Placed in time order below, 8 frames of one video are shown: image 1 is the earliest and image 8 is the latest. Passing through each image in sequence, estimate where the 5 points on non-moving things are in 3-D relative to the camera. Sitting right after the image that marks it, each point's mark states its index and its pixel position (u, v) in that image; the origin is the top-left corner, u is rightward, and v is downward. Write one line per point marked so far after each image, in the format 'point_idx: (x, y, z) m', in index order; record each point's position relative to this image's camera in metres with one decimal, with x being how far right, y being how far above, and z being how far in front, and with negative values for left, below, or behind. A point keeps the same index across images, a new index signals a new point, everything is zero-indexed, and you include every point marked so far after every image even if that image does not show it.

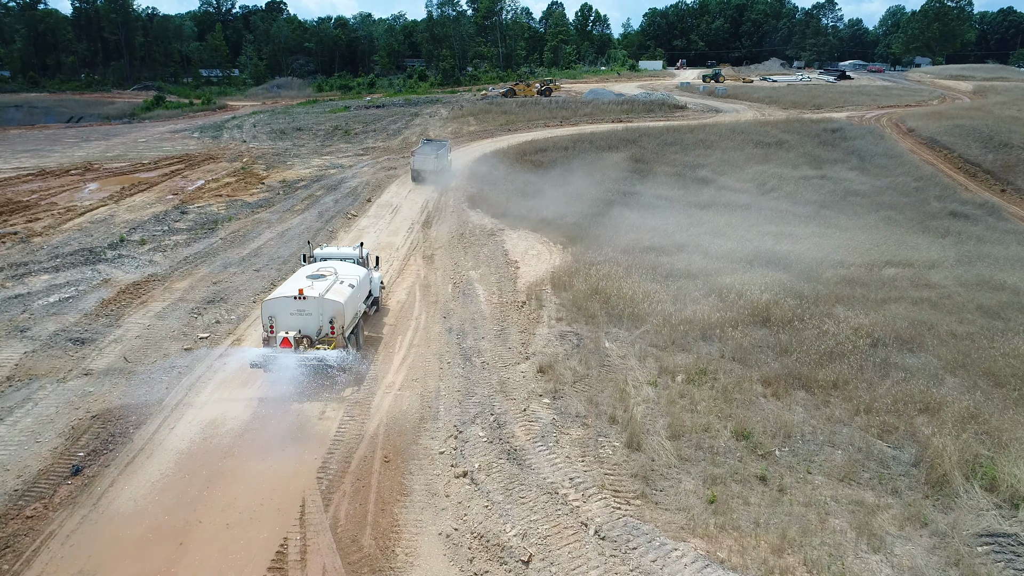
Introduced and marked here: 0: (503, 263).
0: (-0.2, +0.6, +17.8) m
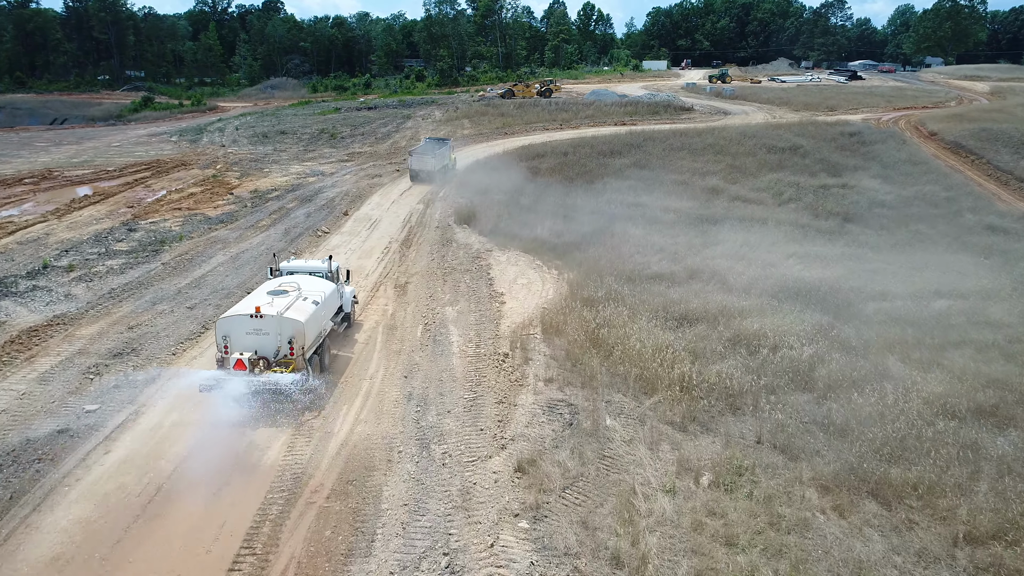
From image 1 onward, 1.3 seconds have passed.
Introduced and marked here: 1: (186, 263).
0: (-0.5, -0.2, +15.1) m
1: (-7.9, +0.6, +17.4) m
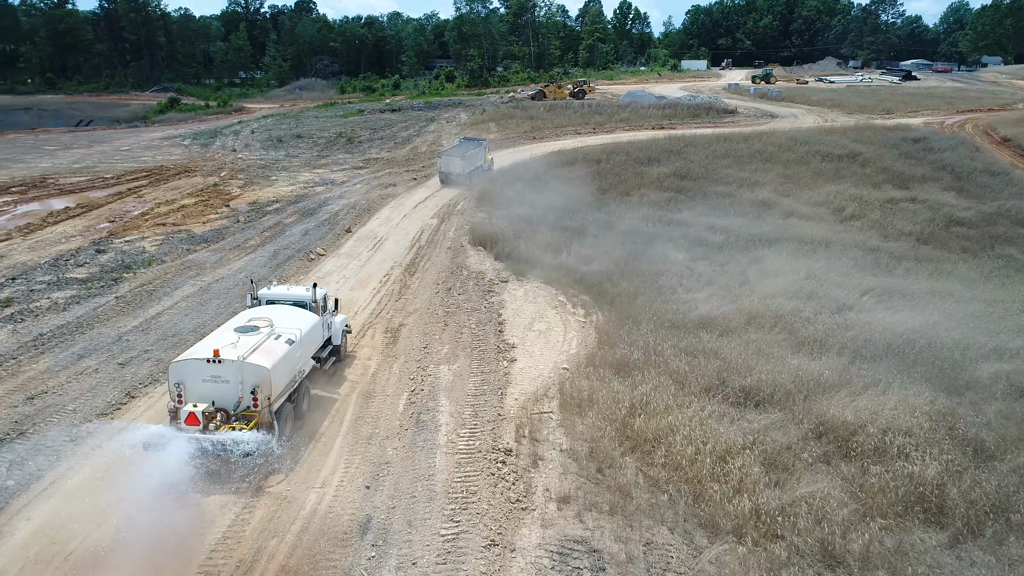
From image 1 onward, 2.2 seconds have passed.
0: (-0.3, -1.0, +12.2) m
1: (-7.6, -0.2, +14.8) m
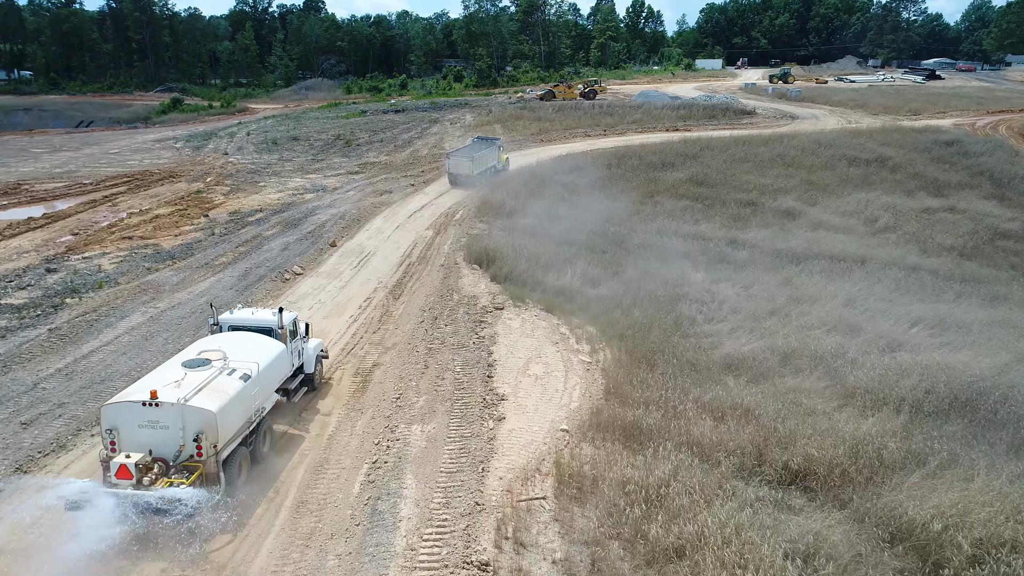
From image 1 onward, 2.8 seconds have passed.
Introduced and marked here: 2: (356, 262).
0: (-0.5, -1.6, +10.1) m
1: (-7.7, -0.7, +12.9) m
2: (-4.1, +0.7, +19.0) m
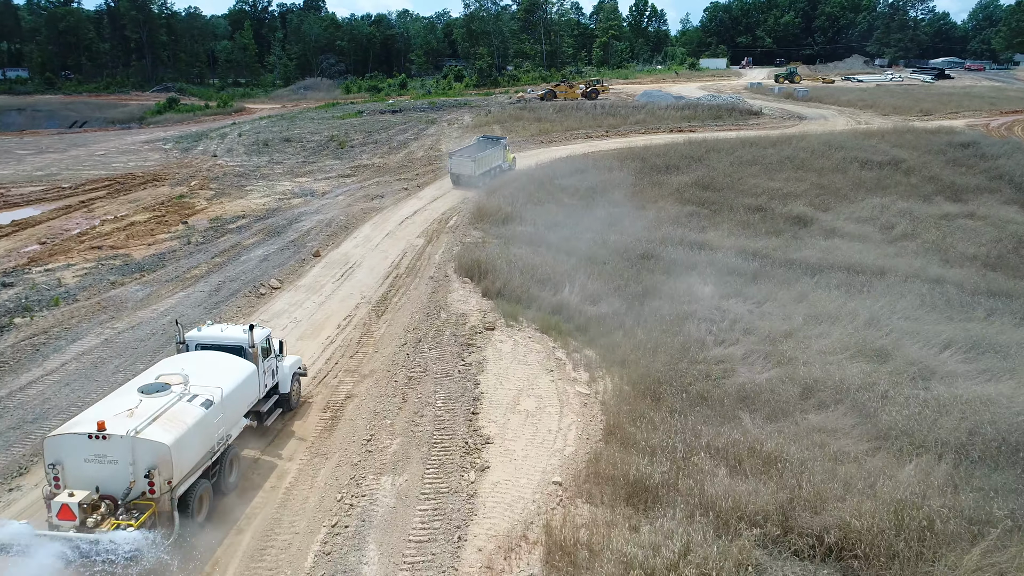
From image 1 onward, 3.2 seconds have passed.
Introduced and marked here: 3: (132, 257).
0: (-0.6, -1.9, +8.9) m
1: (-7.9, -1.1, +11.6) m
2: (-4.3, +0.4, +17.8) m
3: (-9.5, +0.8, +17.9) m
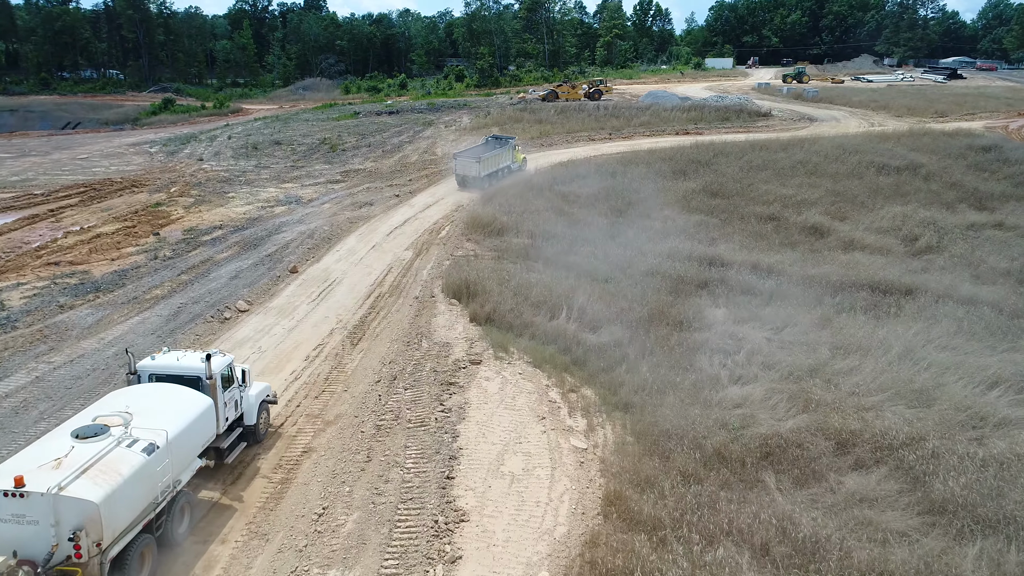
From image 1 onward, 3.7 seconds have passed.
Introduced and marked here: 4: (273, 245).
0: (-0.9, -2.4, +7.3) m
1: (-8.1, -1.5, +10.1) m
2: (-4.4, -0.1, +16.3) m
3: (-9.6, +0.3, +16.4) m
4: (-6.6, +1.2, +19.7) m
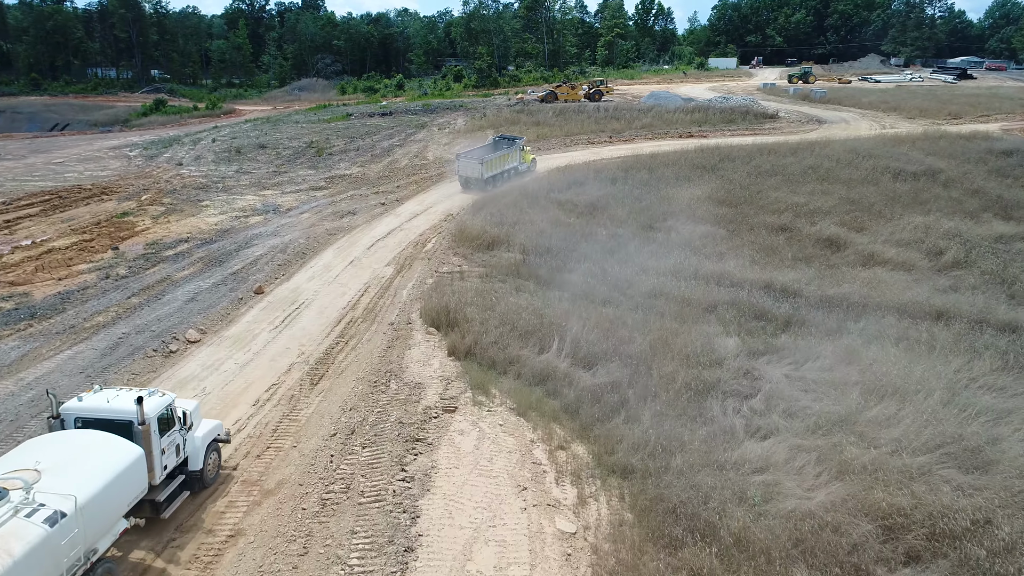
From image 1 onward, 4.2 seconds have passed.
0: (-1.1, -2.9, +5.7) m
1: (-8.4, -2.0, +8.5) m
2: (-4.7, -0.6, +14.6) m
3: (-9.9, -0.2, +14.7) m
4: (-6.8, +0.7, +18.0) m
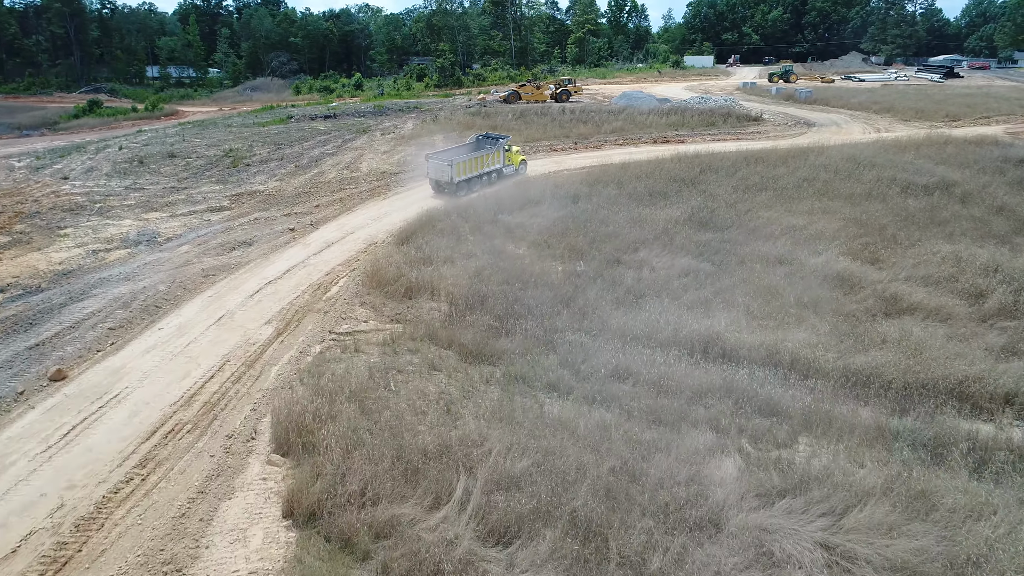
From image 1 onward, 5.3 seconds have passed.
0: (-2.3, -4.2, +1.0) m
1: (-9.6, -3.4, +3.6) m
2: (-6.1, -1.9, +9.9) m
3: (-11.3, -1.5, +9.8) m
4: (-8.4, -0.7, +13.2) m
